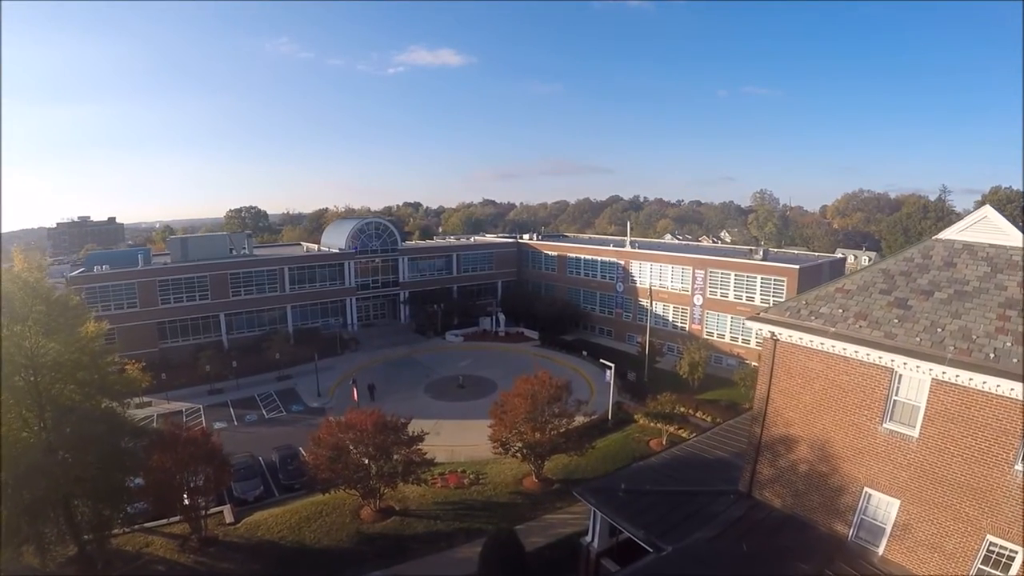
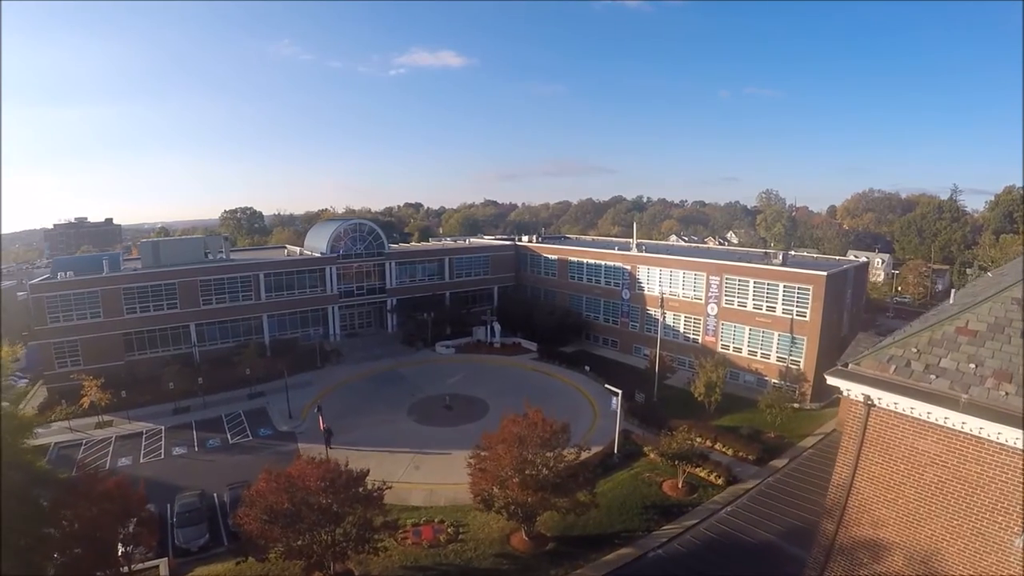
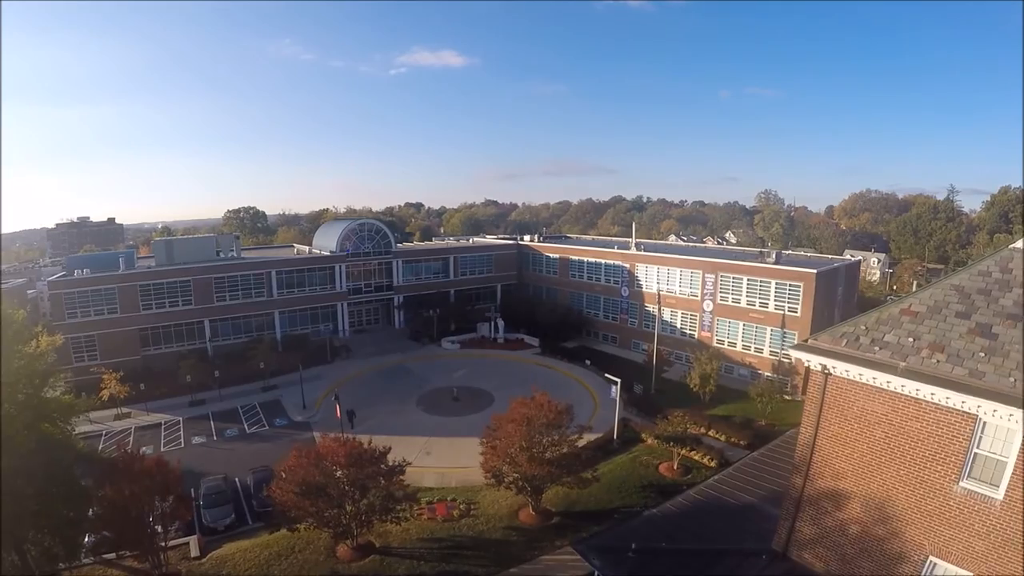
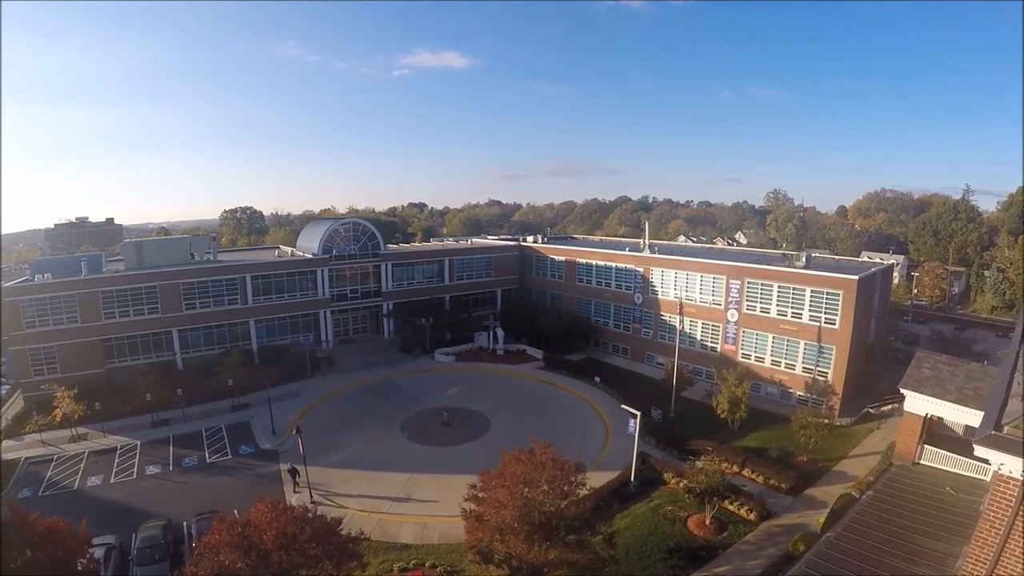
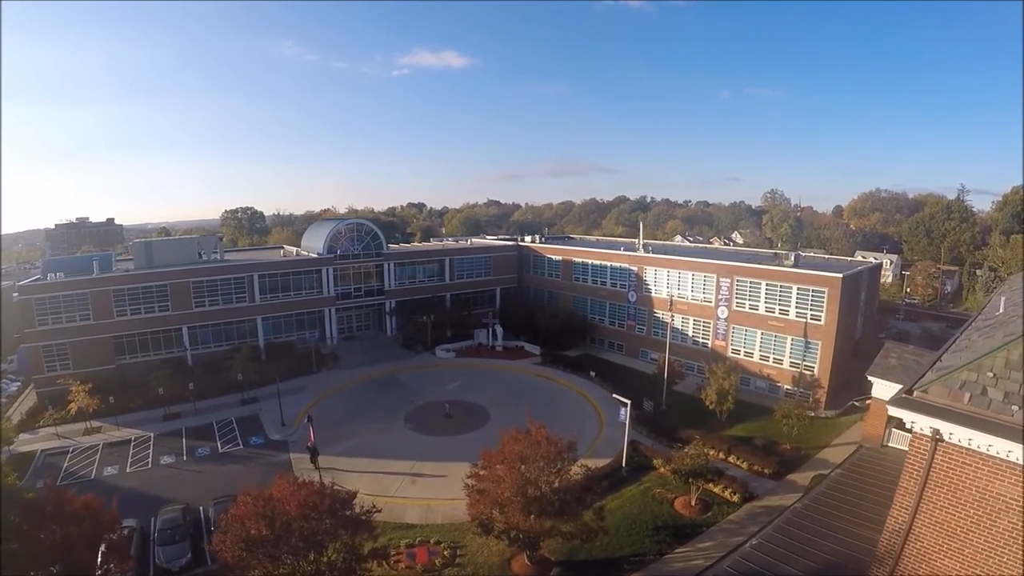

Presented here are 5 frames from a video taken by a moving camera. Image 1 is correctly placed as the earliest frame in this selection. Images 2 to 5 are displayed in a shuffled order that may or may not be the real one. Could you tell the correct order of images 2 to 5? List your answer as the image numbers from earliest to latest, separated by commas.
3, 2, 5, 4
